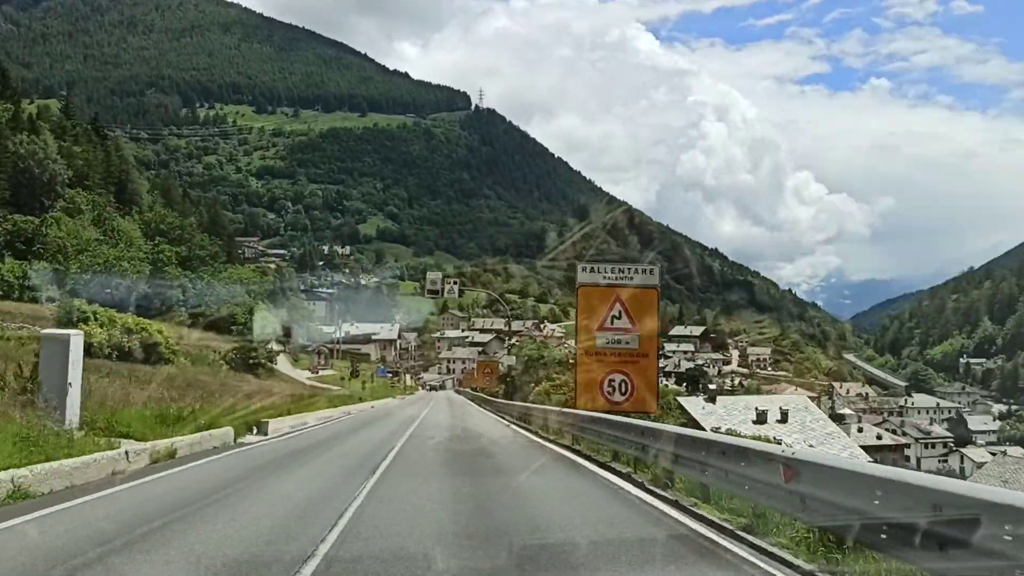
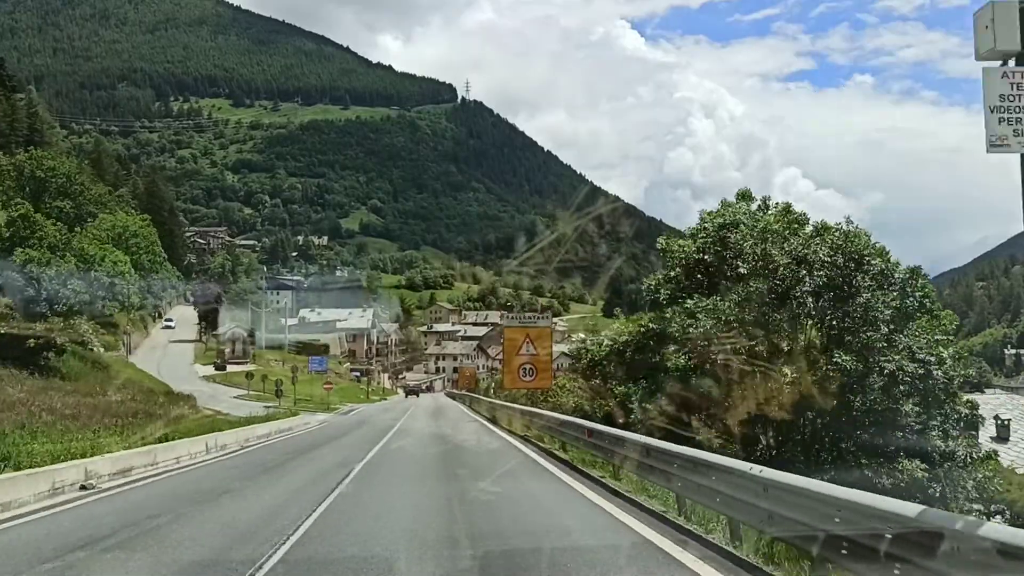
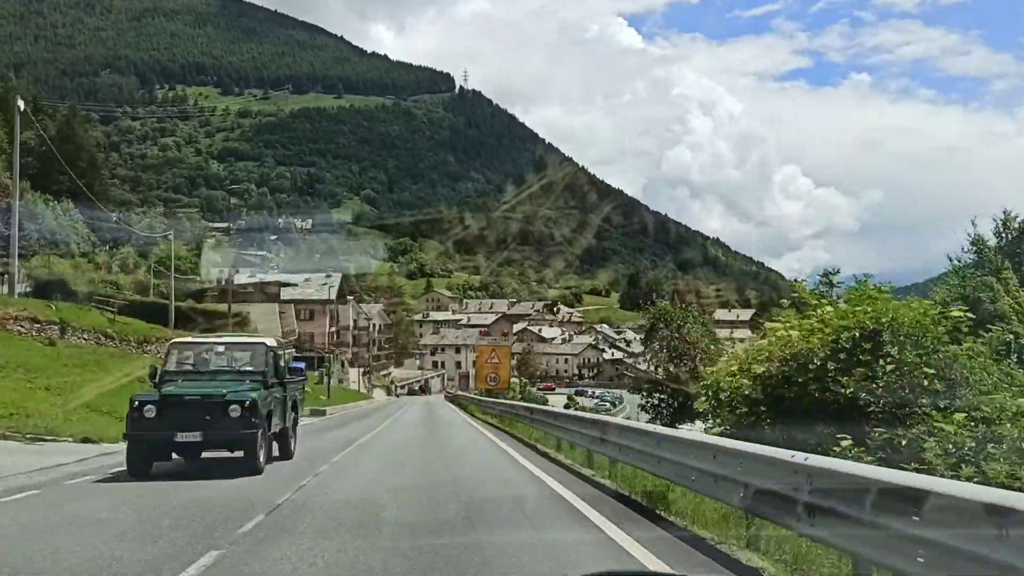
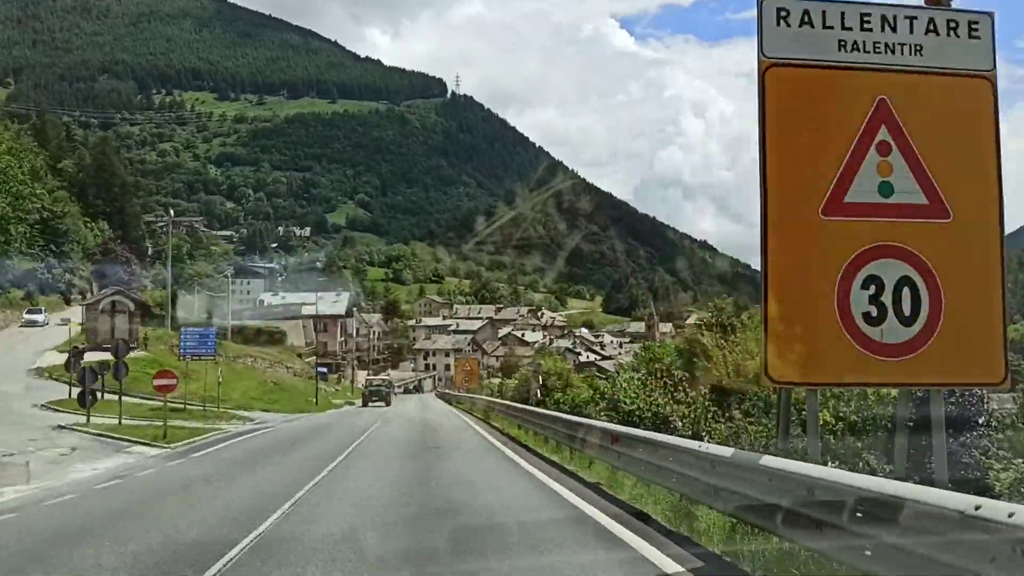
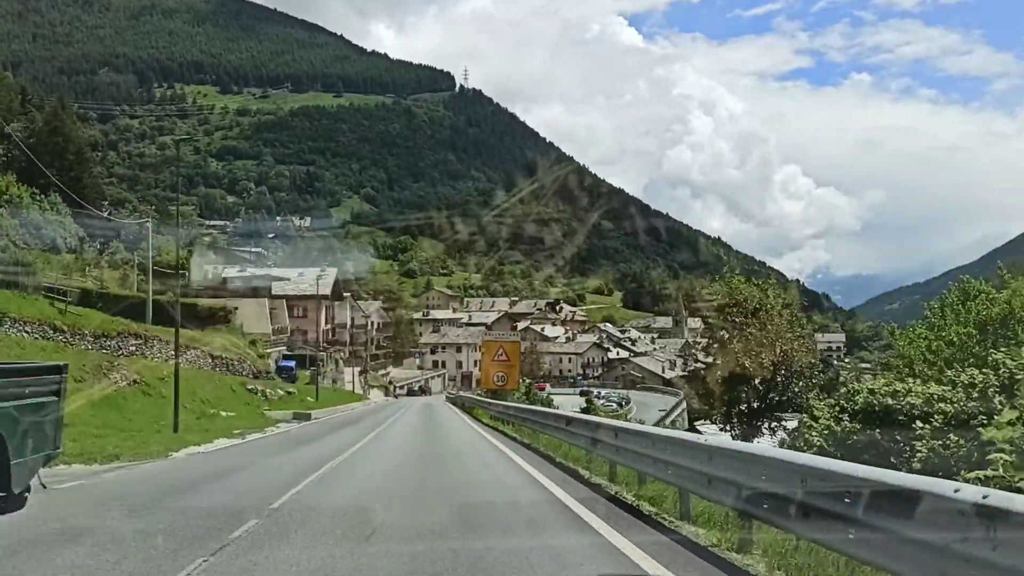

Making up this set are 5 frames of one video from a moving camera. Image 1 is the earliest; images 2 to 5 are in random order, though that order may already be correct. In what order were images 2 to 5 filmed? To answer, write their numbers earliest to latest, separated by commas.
2, 4, 3, 5
